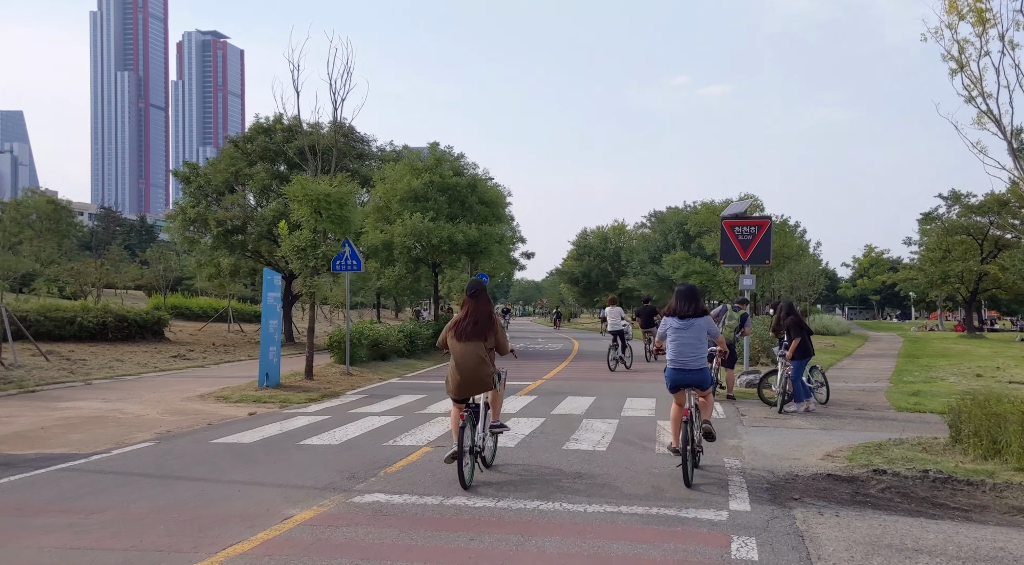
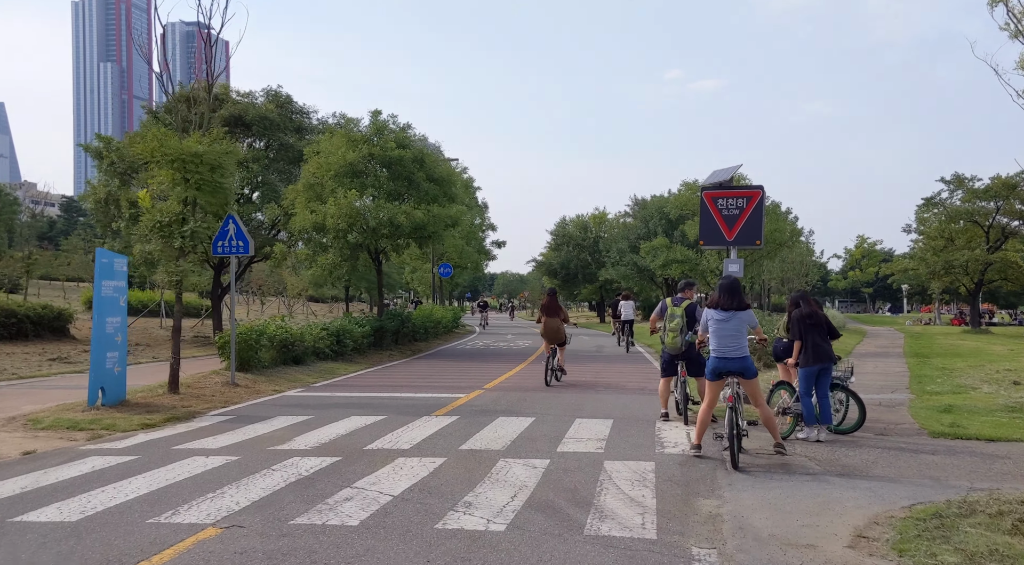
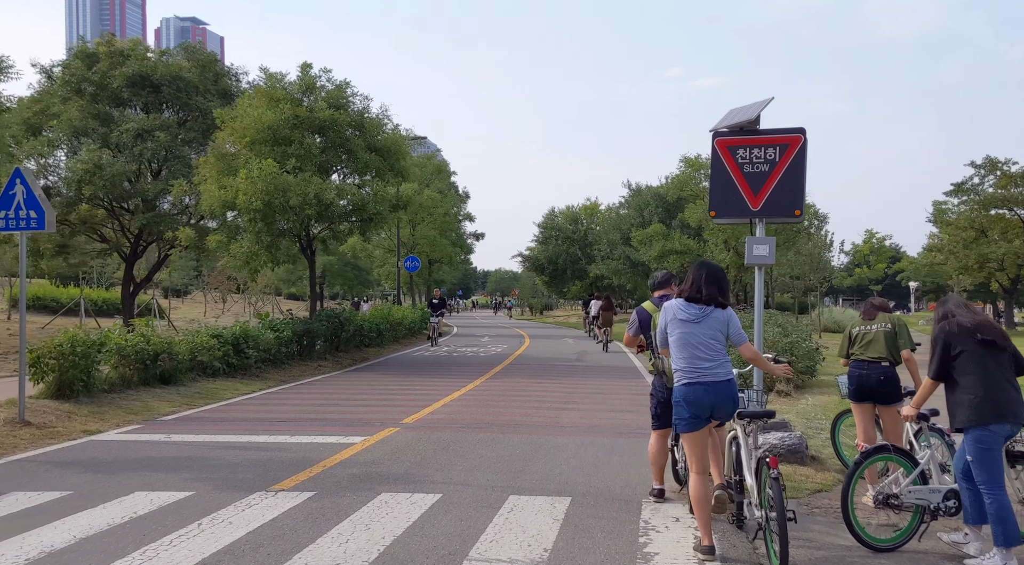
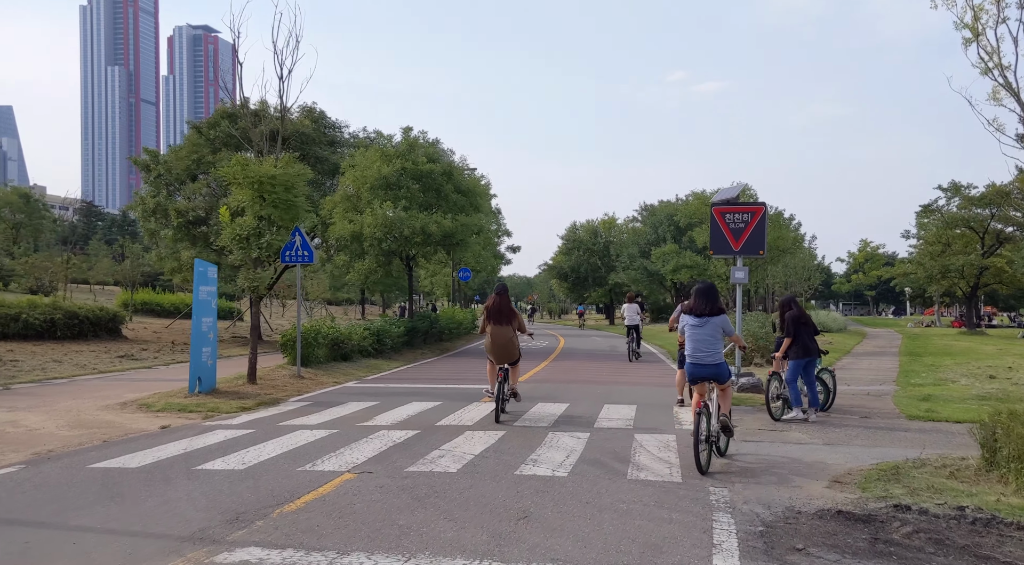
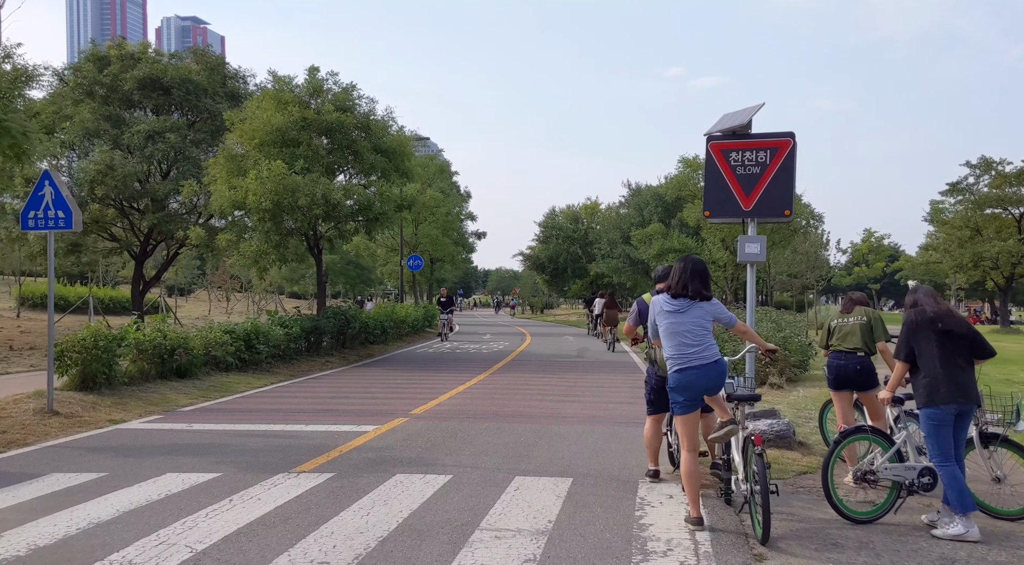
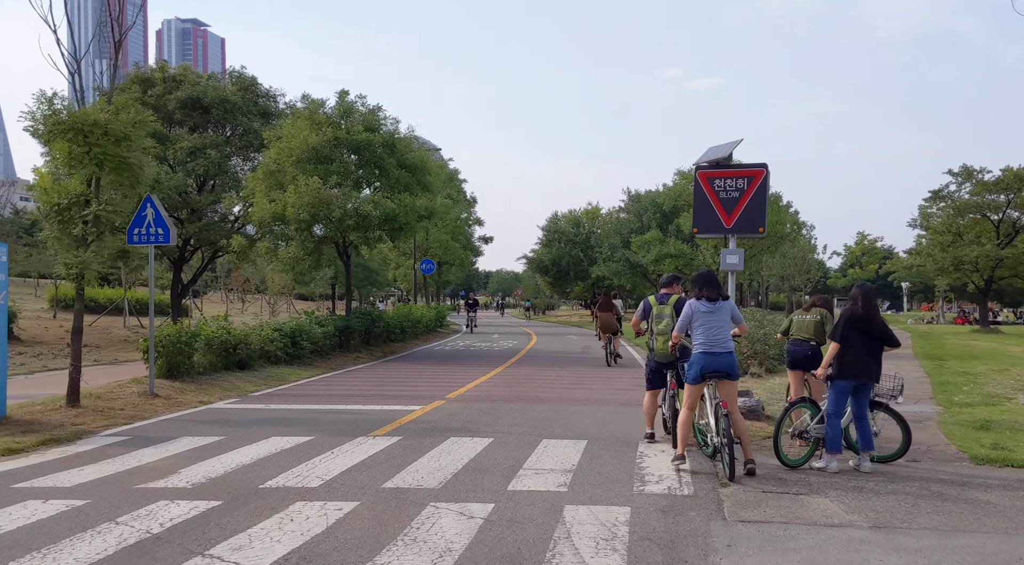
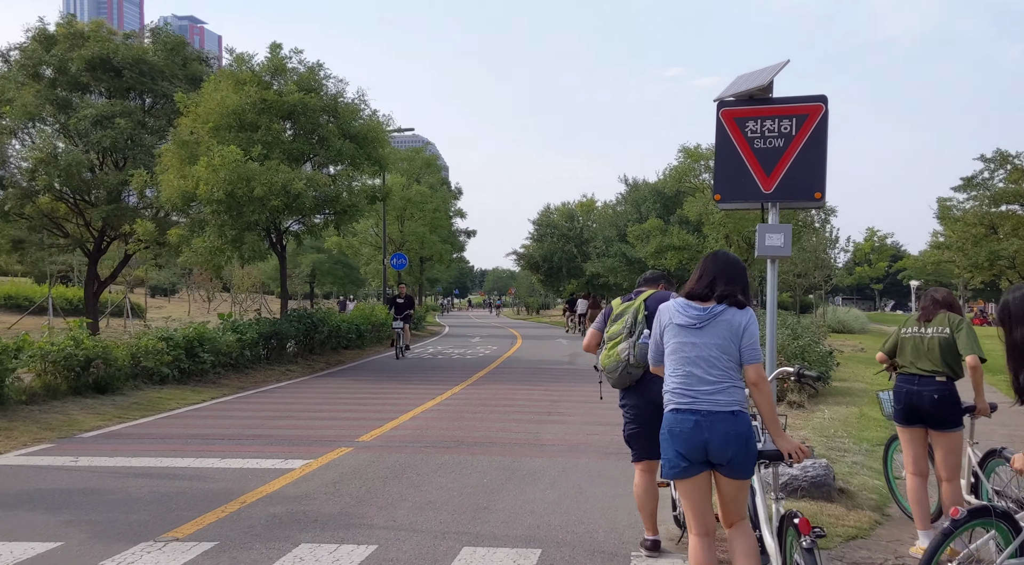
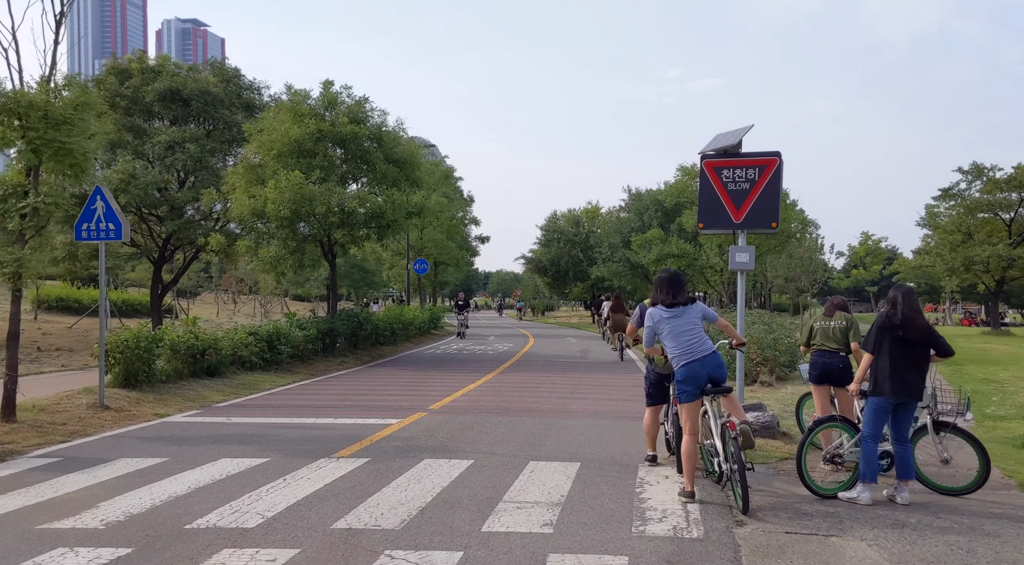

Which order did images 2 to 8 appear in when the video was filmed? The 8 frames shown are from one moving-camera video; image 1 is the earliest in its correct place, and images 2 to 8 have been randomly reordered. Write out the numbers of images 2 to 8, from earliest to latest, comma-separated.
4, 2, 6, 8, 5, 3, 7
